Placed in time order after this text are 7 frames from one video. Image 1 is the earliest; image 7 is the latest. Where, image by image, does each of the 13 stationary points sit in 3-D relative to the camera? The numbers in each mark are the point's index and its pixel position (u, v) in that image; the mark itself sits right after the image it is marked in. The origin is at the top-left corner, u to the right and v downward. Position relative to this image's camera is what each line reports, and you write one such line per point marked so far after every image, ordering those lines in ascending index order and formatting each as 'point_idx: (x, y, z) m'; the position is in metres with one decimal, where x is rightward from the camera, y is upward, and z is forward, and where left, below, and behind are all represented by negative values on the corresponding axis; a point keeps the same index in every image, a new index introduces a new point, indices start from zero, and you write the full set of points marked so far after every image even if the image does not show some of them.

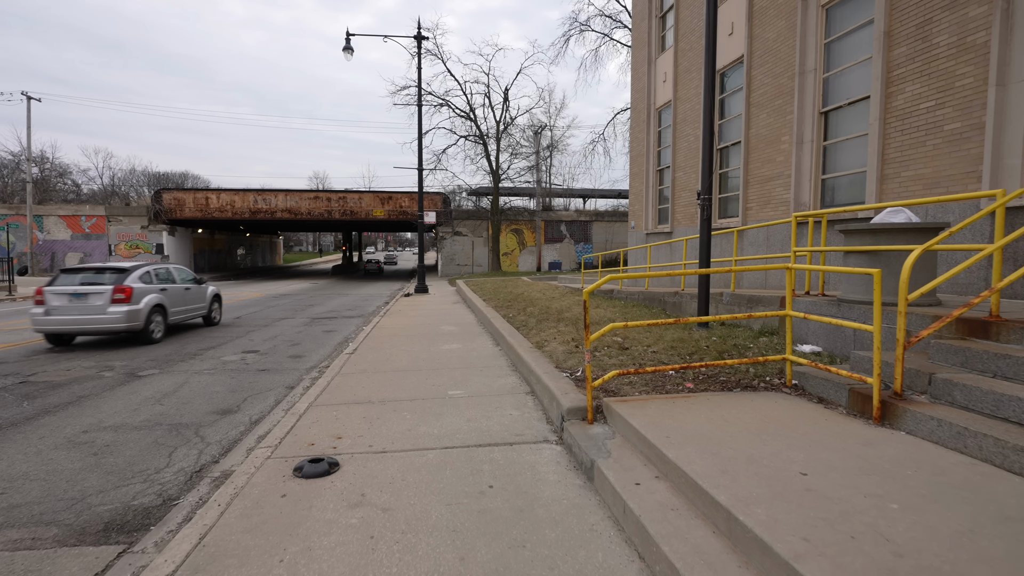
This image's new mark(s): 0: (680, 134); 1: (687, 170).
0: (+4.2, +3.9, +12.9) m
1: (+4.3, +2.9, +12.7) m
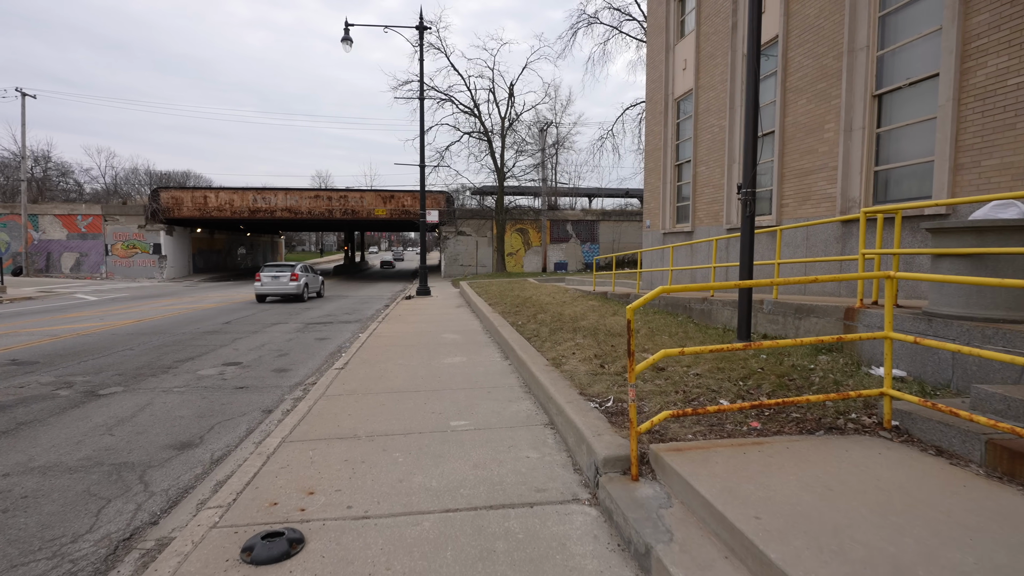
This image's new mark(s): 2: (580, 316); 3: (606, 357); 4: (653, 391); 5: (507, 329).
0: (+4.4, +3.8, +11.9) m
1: (+4.5, +2.8, +11.7) m
2: (+1.3, -0.5, +9.7) m
3: (+1.1, -0.8, +5.9) m
4: (+1.3, -0.9, +4.5) m
5: (-0.1, -0.7, +9.0) m
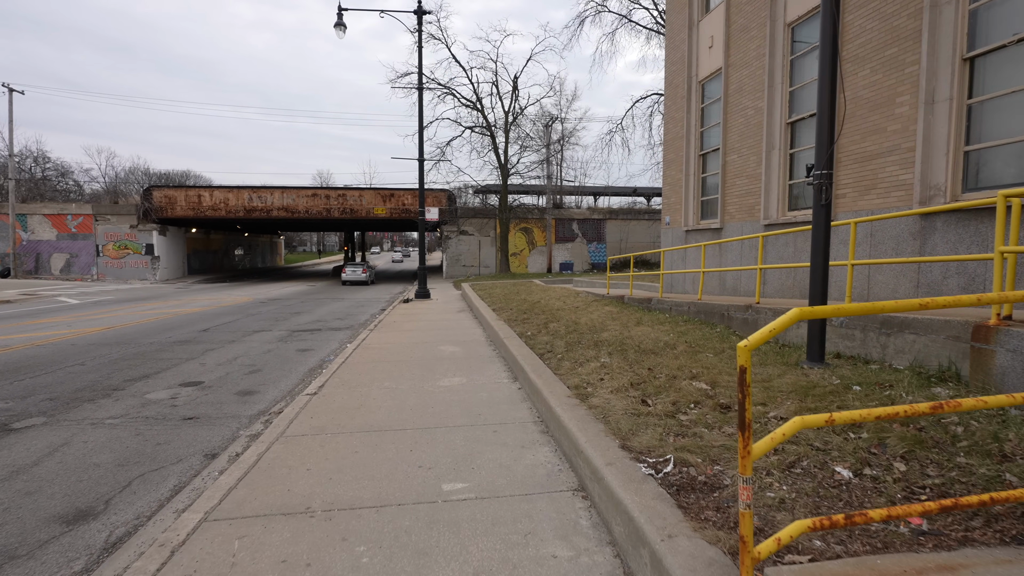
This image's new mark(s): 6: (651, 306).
0: (+4.6, +3.7, +10.6) m
1: (+4.6, +2.8, +10.3) m
2: (+1.4, -0.6, +8.4) m
3: (+1.2, -0.9, +4.6) m
4: (+1.4, -1.0, +3.2) m
5: (0.0, -0.8, +7.7) m
6: (+2.8, -0.4, +10.5) m
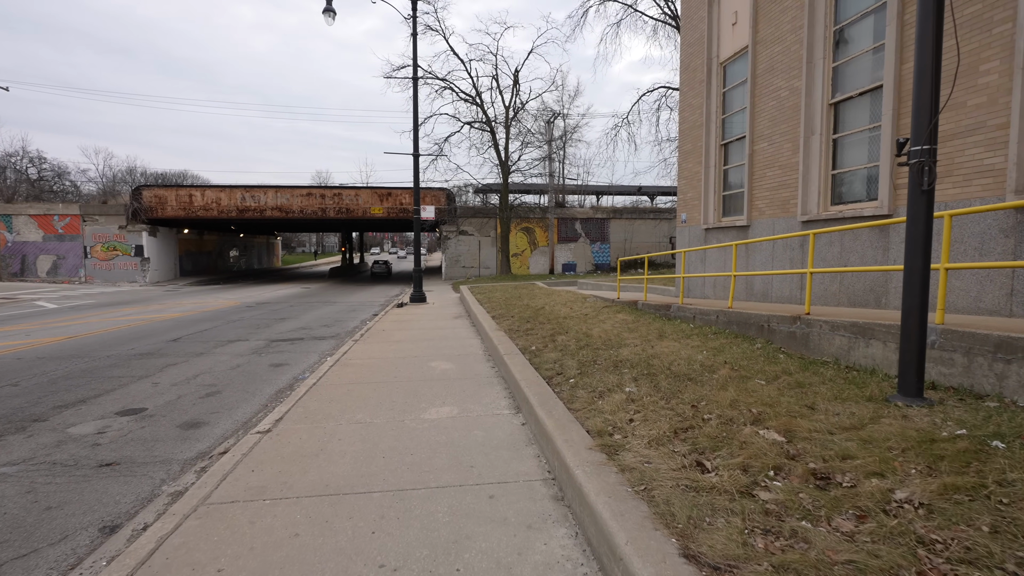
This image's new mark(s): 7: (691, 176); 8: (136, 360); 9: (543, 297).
0: (+4.6, +3.6, +9.4) m
1: (+4.7, +2.7, +9.1) m
2: (+1.4, -0.7, +7.2) m
3: (+1.2, -1.0, +3.4) m
4: (+1.4, -1.1, +2.0) m
5: (+0.1, -0.9, +6.5) m
6: (+2.9, -0.4, +9.3) m
7: (+4.2, +2.6, +12.0) m
8: (-6.8, -1.3, +9.3) m
9: (+0.8, -0.2, +13.5) m
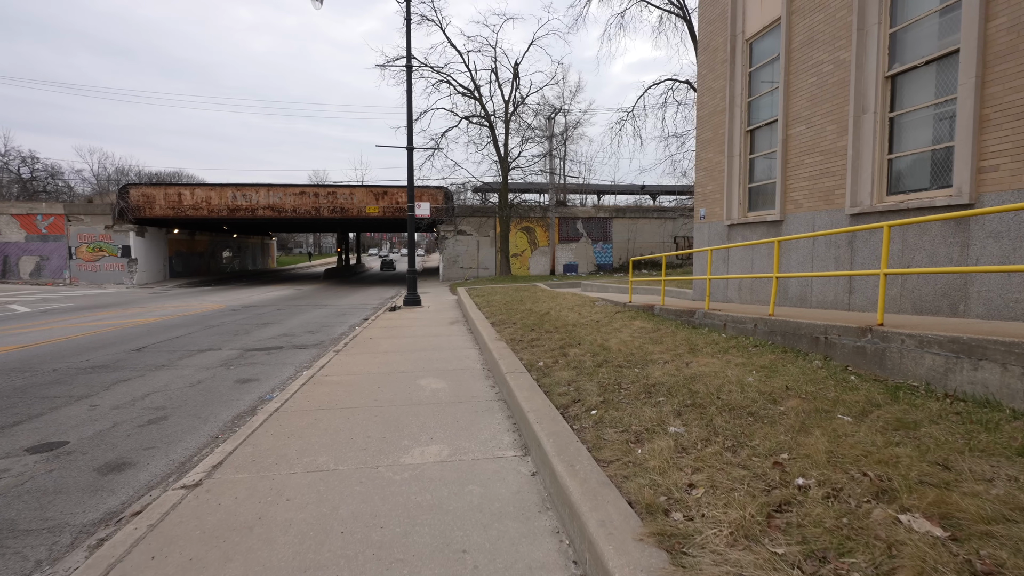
0: (+4.6, +3.6, +8.3) m
1: (+4.7, +2.6, +8.0) m
2: (+1.5, -0.8, +6.0) m
3: (+1.3, -1.0, +2.2) m
4: (+1.4, -1.1, +0.9) m
5: (+0.1, -1.0, +5.3) m
6: (+2.9, -0.5, +8.1) m
7: (+4.2, +2.6, +10.9) m
8: (-6.8, -1.4, +8.1) m
9: (+0.8, -0.3, +12.3) m
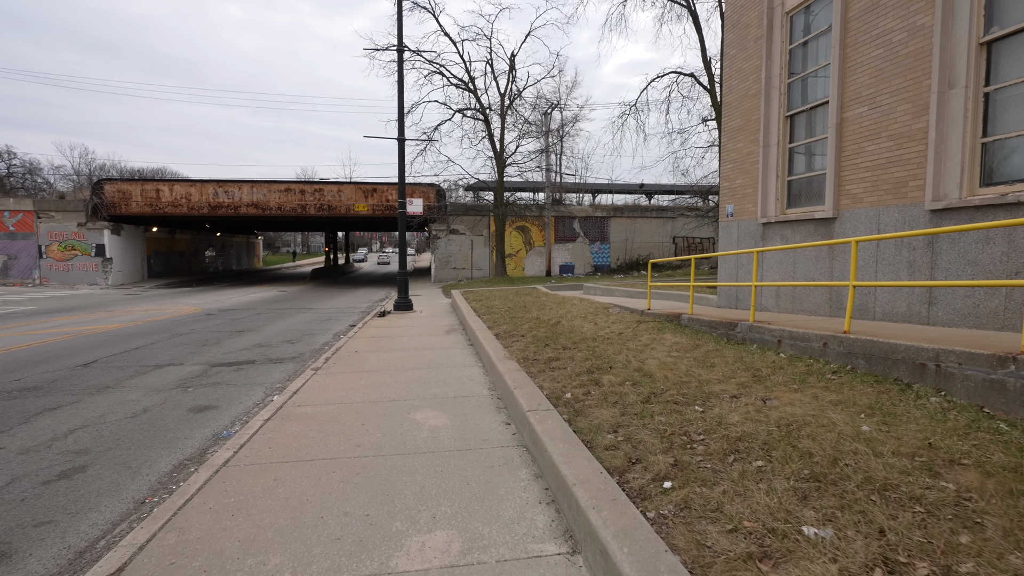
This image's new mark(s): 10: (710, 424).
0: (+4.8, +3.5, +7.1) m
1: (+4.9, +2.5, +6.8) m
2: (+1.7, -0.9, +4.8) m
3: (+1.5, -1.1, +1.0) m
4: (+1.7, -1.3, -0.4) m
5: (+0.3, -1.1, +4.1) m
6: (+3.1, -0.6, +6.9) m
7: (+4.3, +2.5, +9.7) m
8: (-6.6, -1.5, +6.7) m
9: (+0.9, -0.4, +11.1) m
10: (+1.4, -1.0, +3.7) m
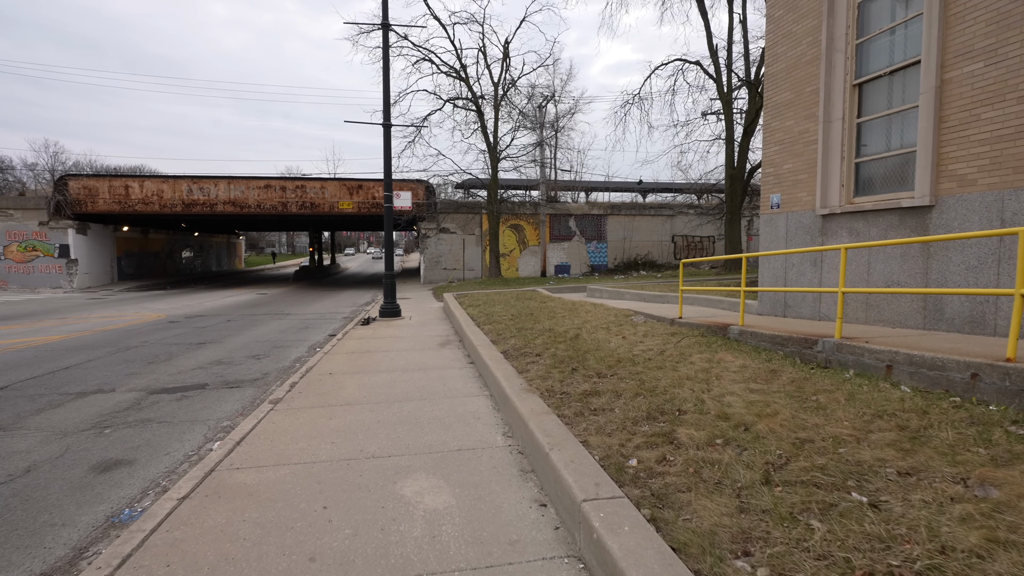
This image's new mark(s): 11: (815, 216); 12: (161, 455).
0: (+4.9, +3.4, +5.6) m
1: (+5.0, +2.4, +5.3) m
2: (+1.9, -1.0, +3.2) m
3: (+1.9, -1.2, -0.6) m
4: (+2.1, -1.3, -2.0) m
5: (+0.6, -1.2, +2.5) m
6: (+3.3, -0.7, +5.4) m
7: (+4.5, +2.4, +8.2) m
8: (-6.4, -1.6, +5.0) m
9: (+1.0, -0.5, +9.5) m
10: (+1.7, -1.1, +2.1) m
11: (+4.5, +1.1, +7.7) m
12: (-3.3, -1.6, +4.9) m
